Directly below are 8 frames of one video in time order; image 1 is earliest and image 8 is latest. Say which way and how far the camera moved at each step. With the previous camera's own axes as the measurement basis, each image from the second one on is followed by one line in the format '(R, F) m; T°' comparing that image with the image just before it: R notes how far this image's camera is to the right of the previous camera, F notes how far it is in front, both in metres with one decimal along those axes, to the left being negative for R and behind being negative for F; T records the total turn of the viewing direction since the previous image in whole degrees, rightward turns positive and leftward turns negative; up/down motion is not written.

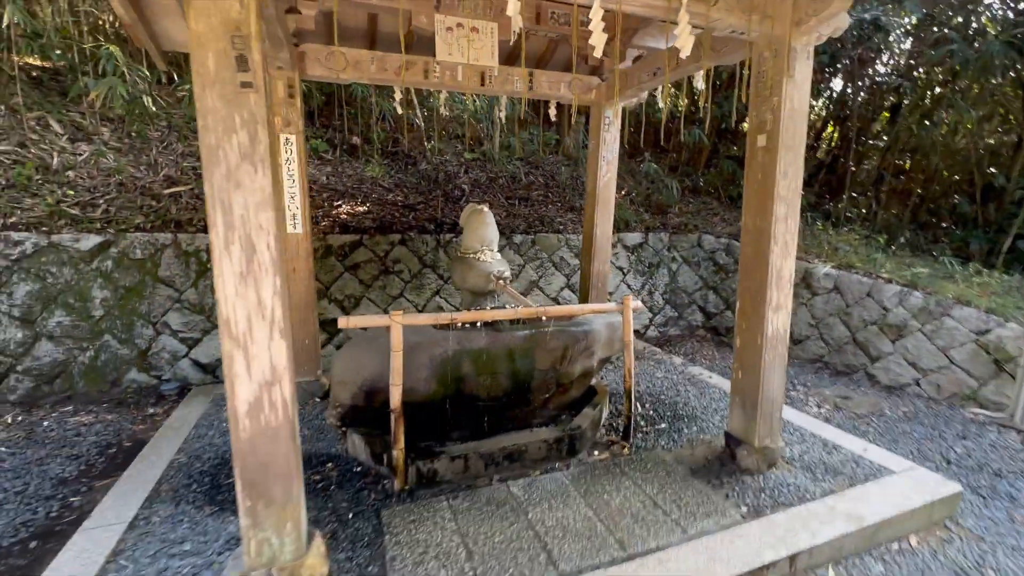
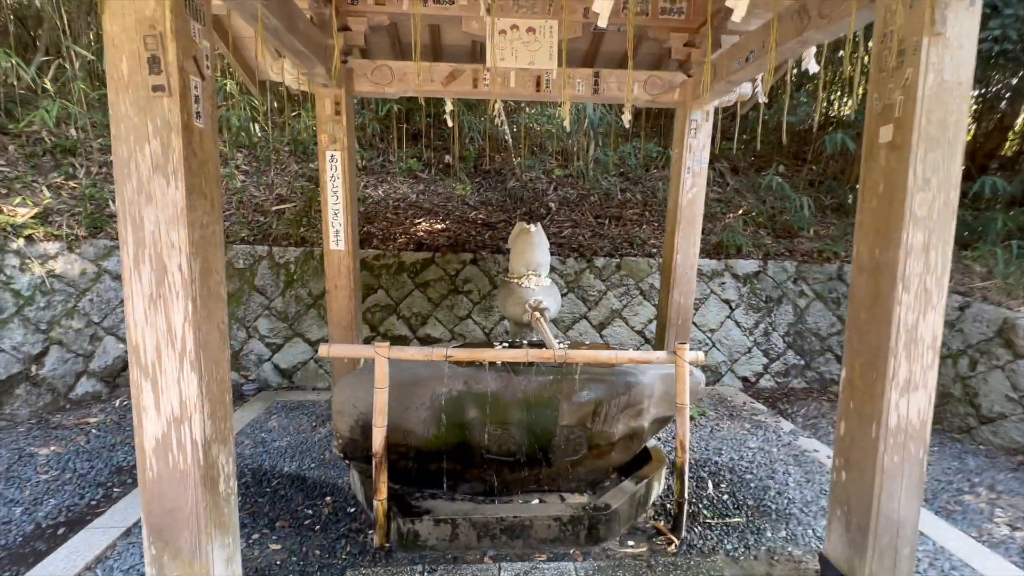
(+0.6, +0.6) m; -16°
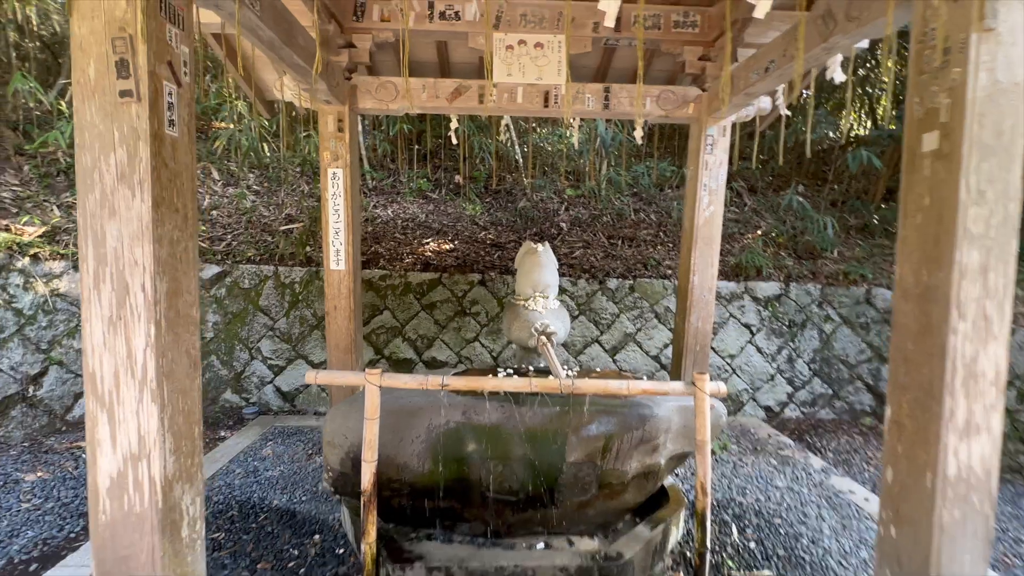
(+0.1, +0.2) m; -2°
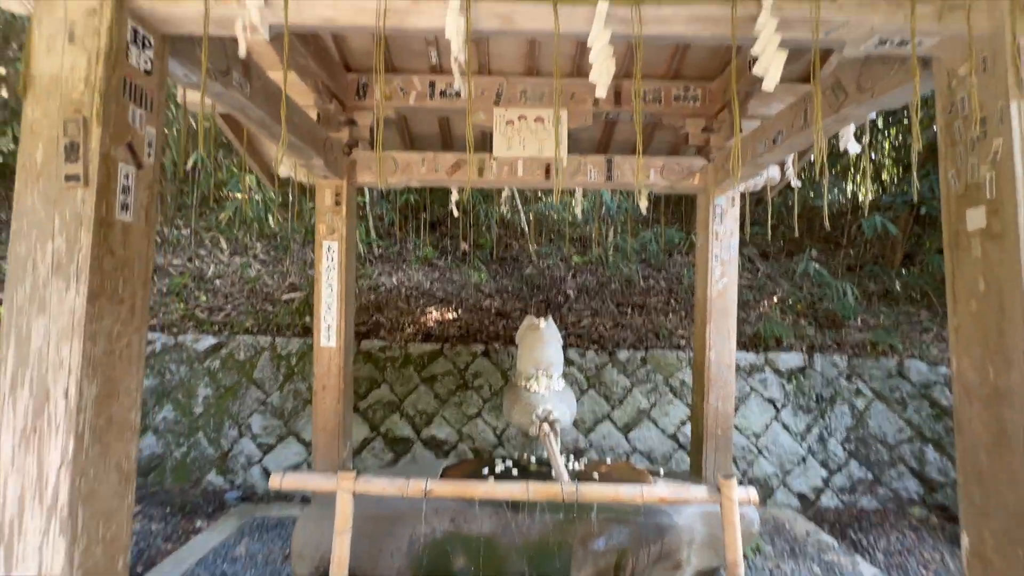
(+0.1, +0.2) m; -1°
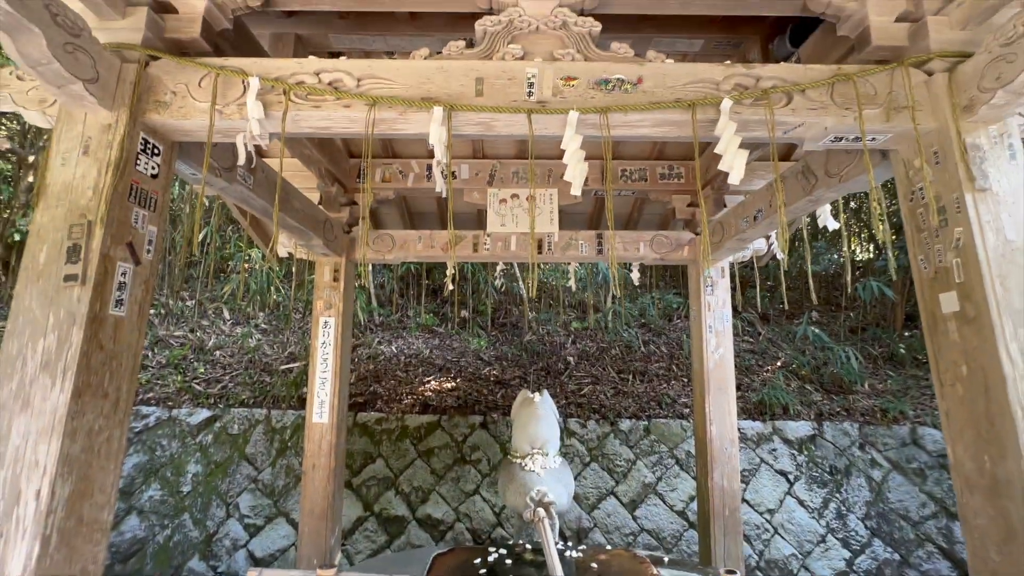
(+0.1, 0.0) m; -1°
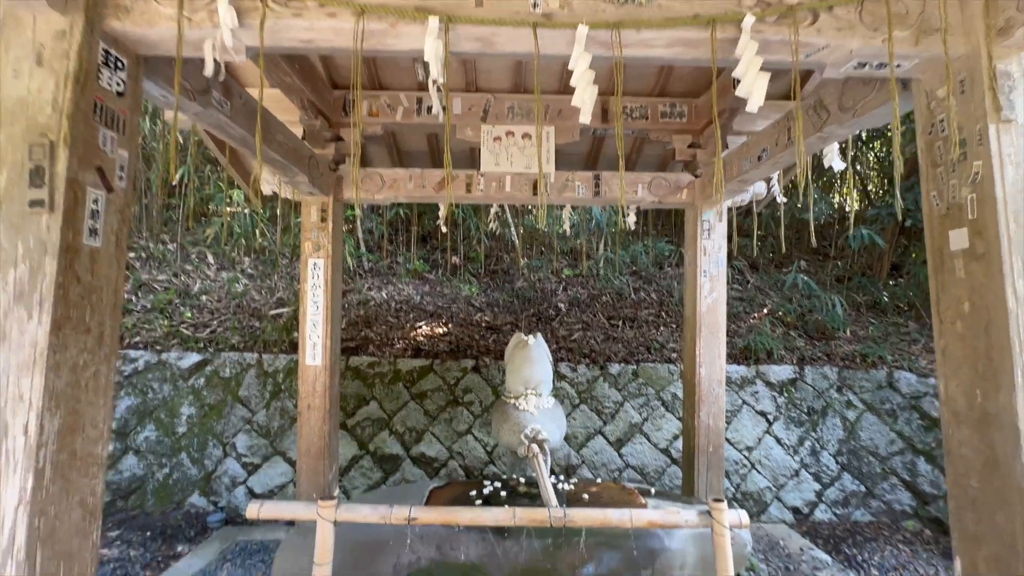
(0.0, +0.1) m; +1°
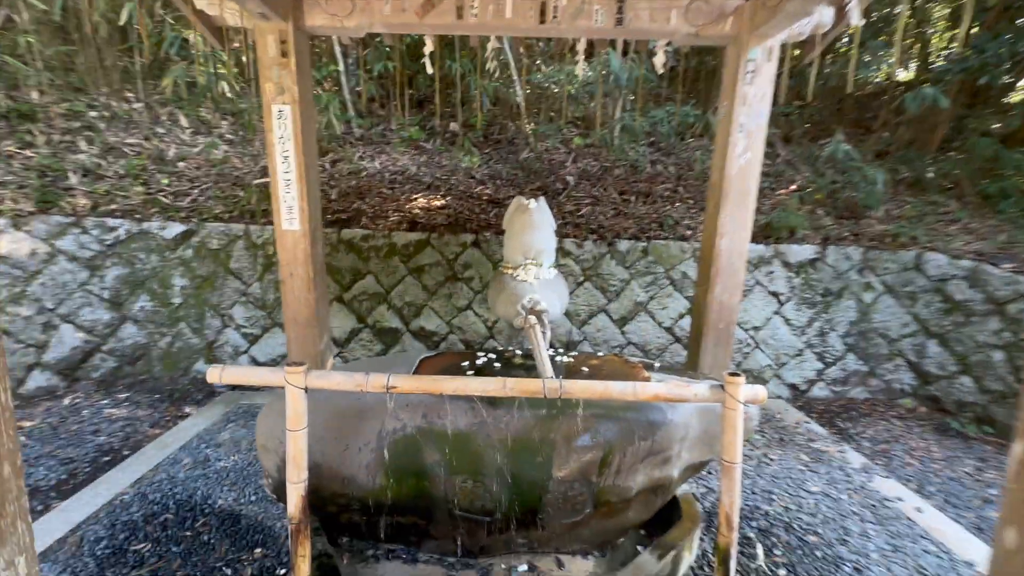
(+0.1, +0.3) m; -1°
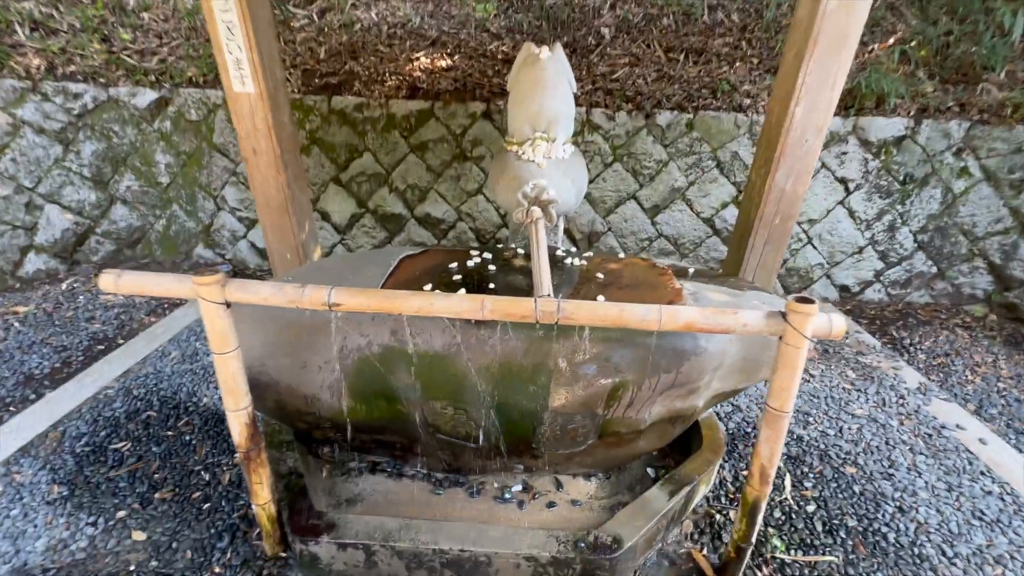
(+0.1, +0.5) m; -4°
